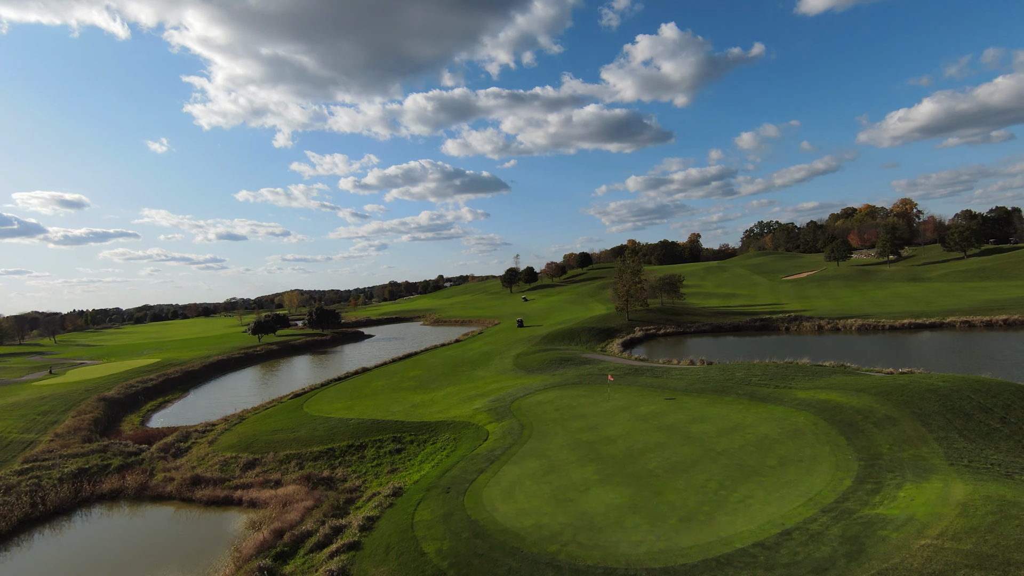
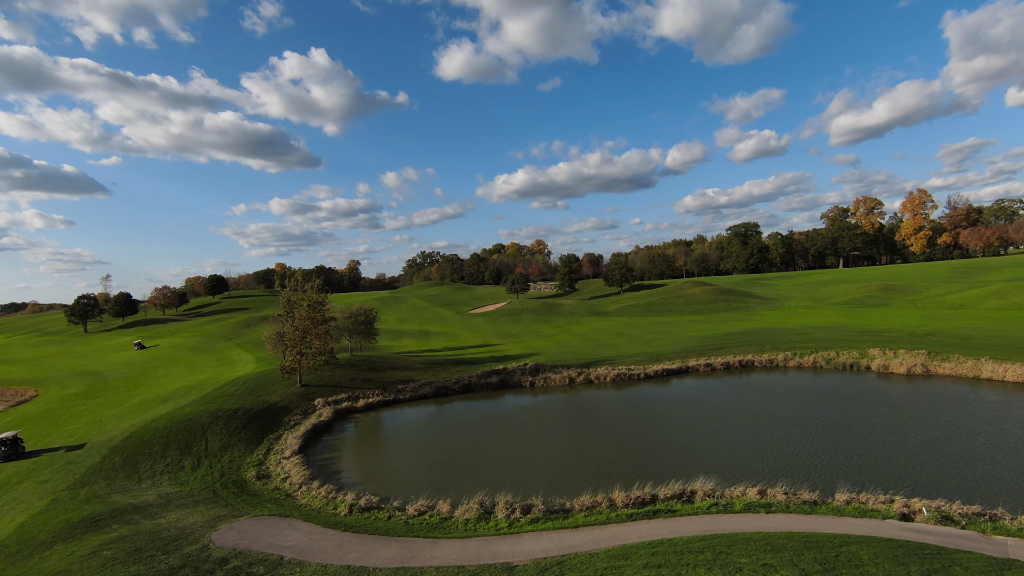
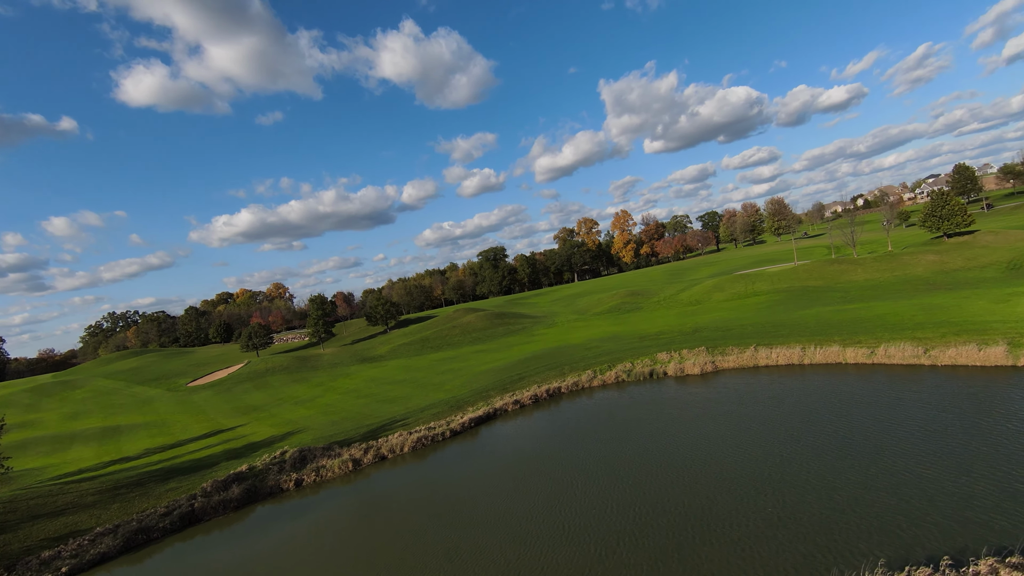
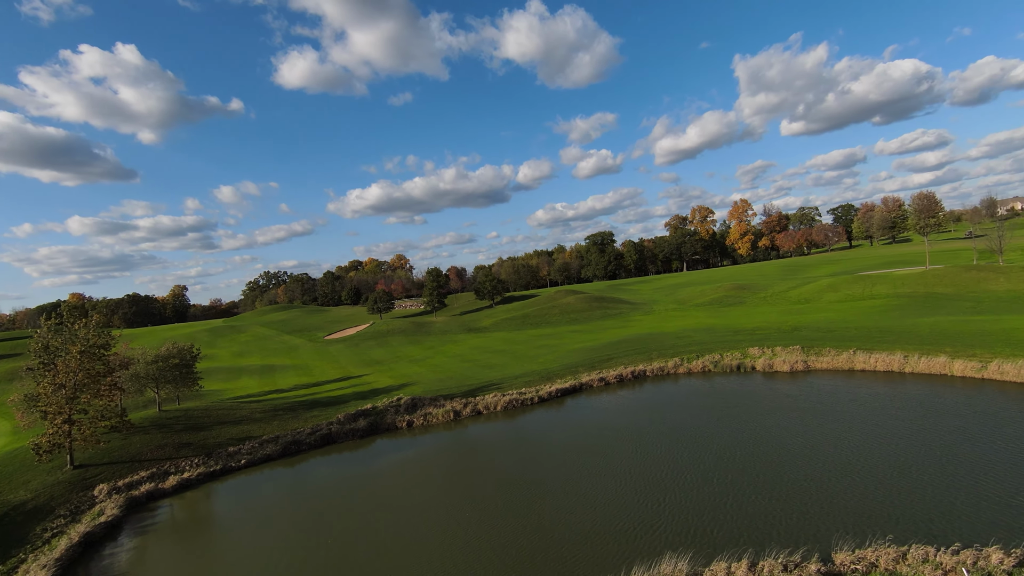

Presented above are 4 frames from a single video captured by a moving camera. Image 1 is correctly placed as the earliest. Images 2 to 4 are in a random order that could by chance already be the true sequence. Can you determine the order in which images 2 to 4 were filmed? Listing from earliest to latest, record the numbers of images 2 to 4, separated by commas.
2, 4, 3
